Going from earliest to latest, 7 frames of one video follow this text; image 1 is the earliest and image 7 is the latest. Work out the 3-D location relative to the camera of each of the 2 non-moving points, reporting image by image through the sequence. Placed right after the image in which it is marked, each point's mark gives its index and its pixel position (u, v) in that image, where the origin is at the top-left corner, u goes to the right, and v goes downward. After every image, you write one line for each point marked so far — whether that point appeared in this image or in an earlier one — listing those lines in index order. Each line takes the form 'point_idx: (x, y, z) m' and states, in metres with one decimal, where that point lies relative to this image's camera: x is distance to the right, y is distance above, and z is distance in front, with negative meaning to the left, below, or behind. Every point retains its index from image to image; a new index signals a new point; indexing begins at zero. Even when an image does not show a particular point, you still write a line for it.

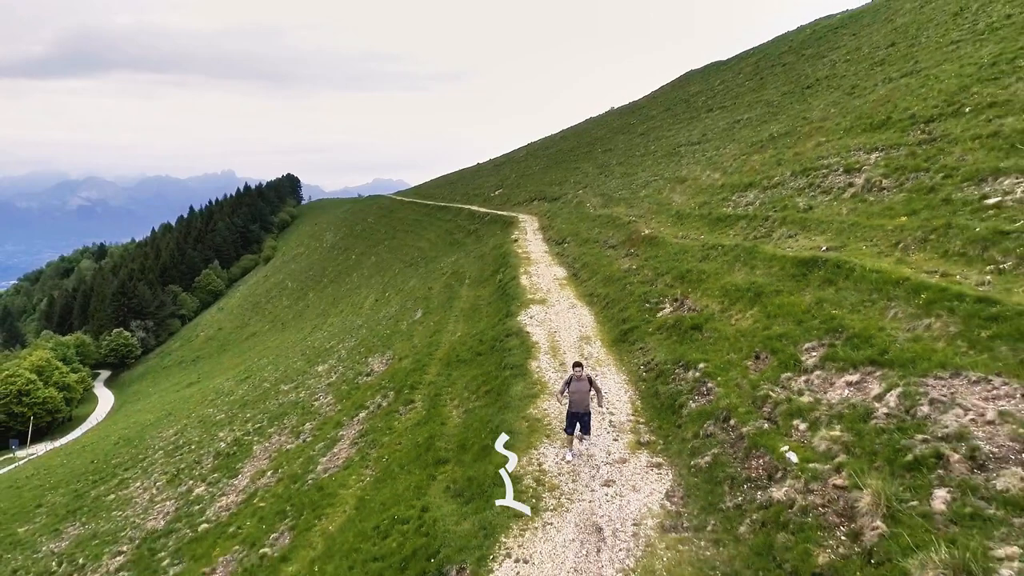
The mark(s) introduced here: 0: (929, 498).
0: (+4.4, -2.1, +9.6) m
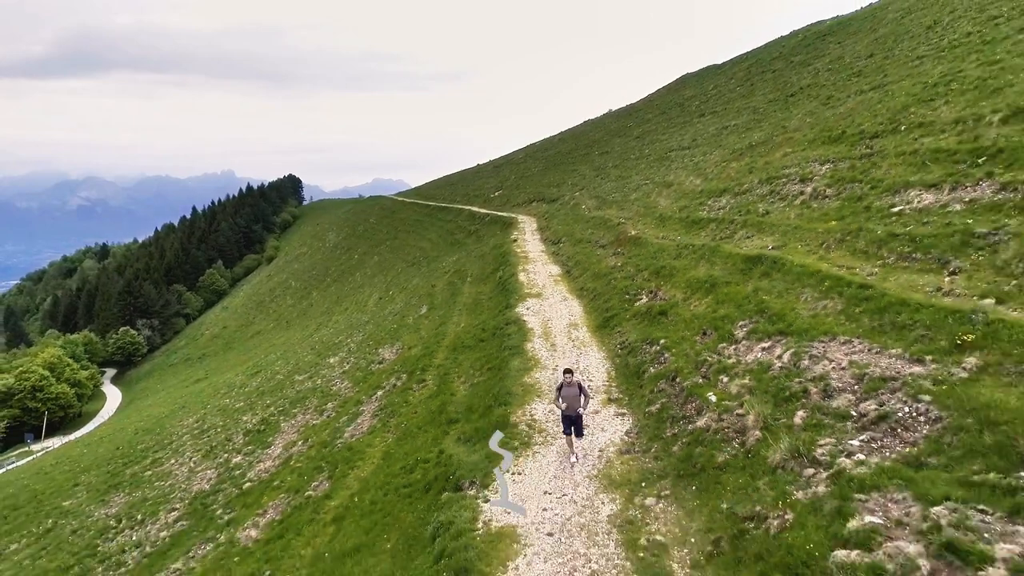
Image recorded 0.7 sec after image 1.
0: (+4.3, -1.9, +14.0) m
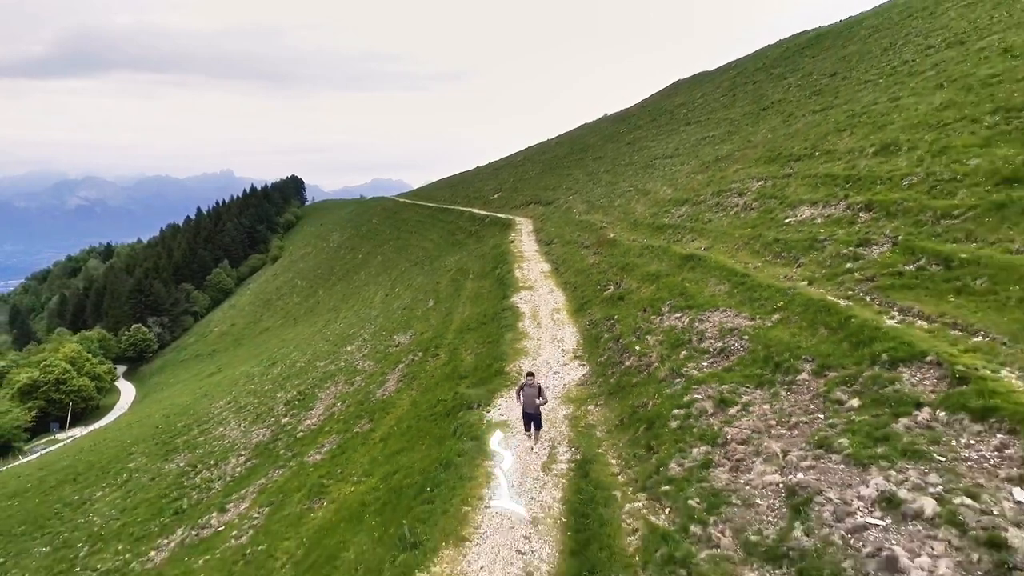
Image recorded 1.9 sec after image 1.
0: (+4.1, -1.6, +22.3) m
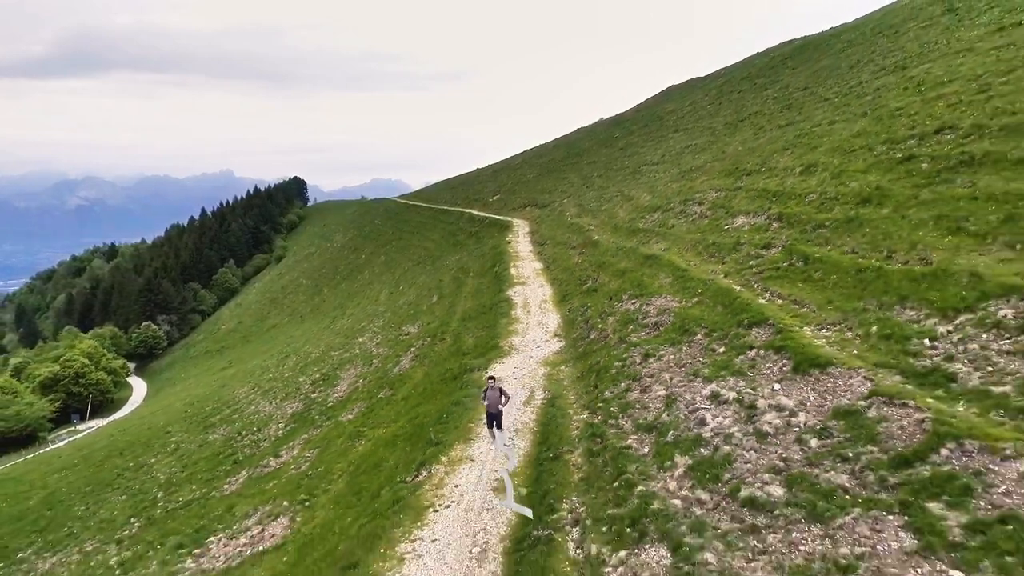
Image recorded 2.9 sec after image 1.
0: (+3.9, -1.3, +29.9) m
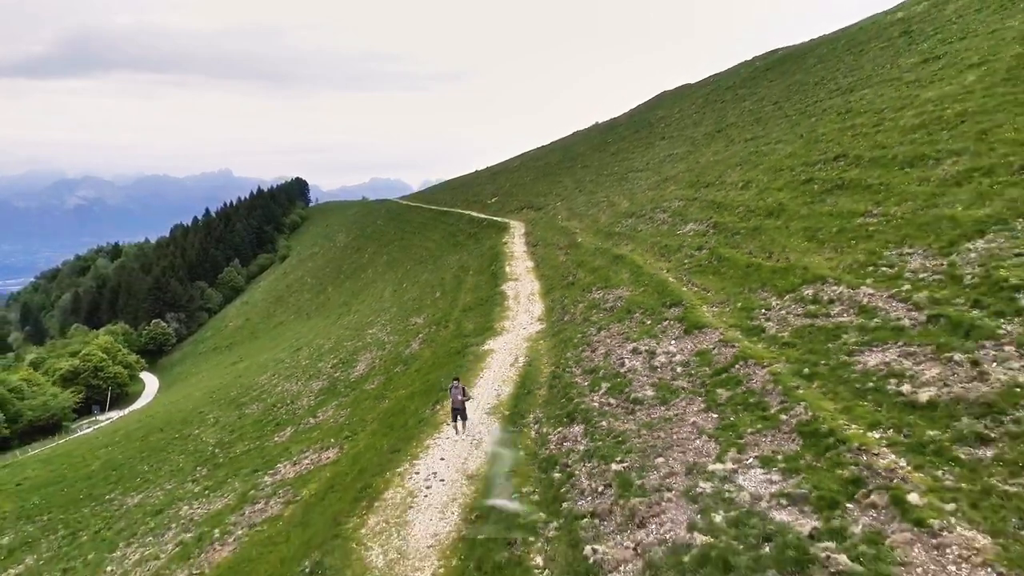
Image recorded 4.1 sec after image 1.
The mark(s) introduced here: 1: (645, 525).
0: (+3.5, -0.9, +38.7) m
1: (+2.0, -3.6, +13.5) m
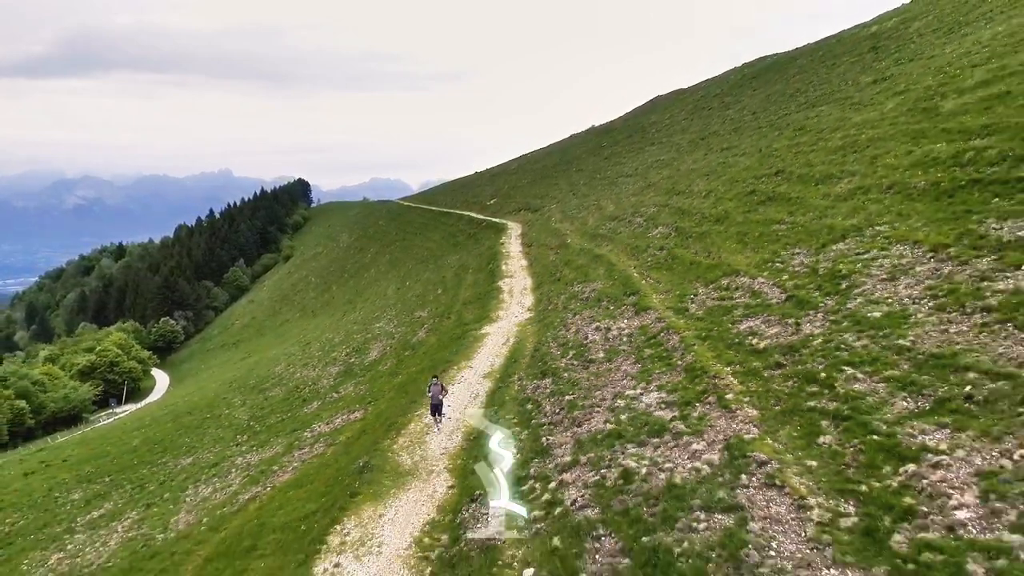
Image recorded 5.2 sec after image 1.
0: (+3.1, -0.6, +46.4) m
1: (+1.6, -3.3, +21.2) m
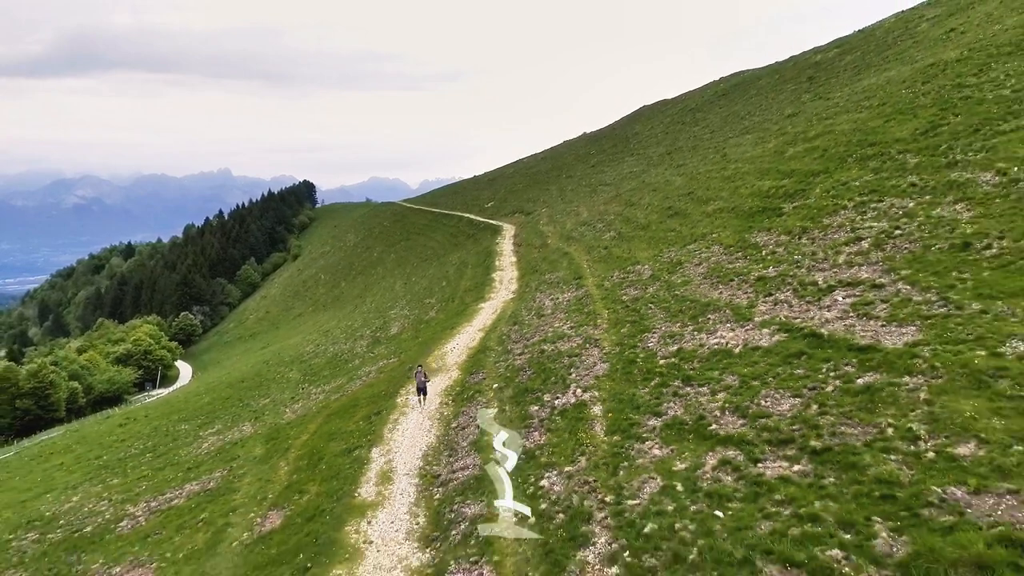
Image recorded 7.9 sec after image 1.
0: (+2.2, +0.3, +65.4) m
1: (+0.7, -2.4, +40.2) m
